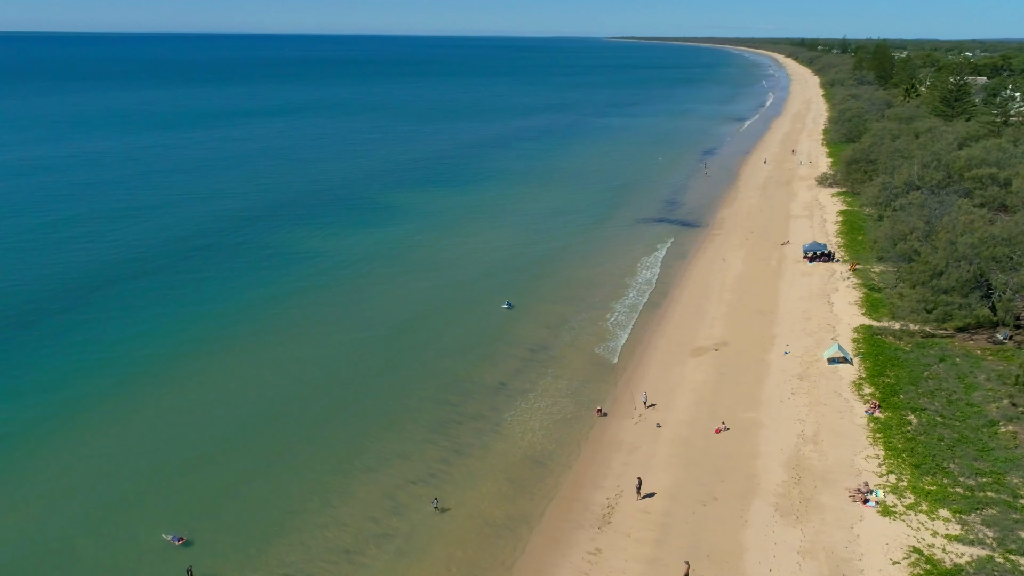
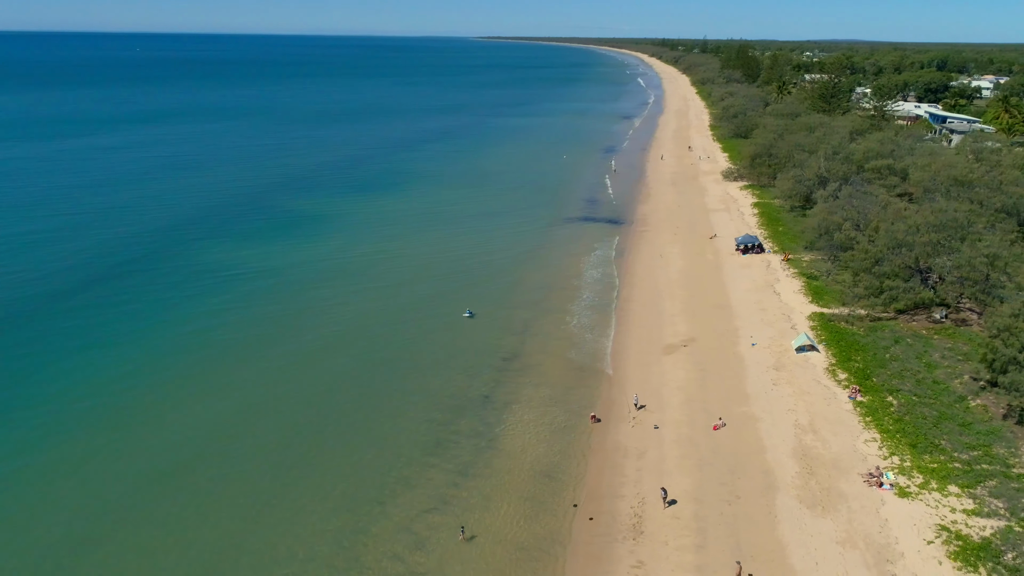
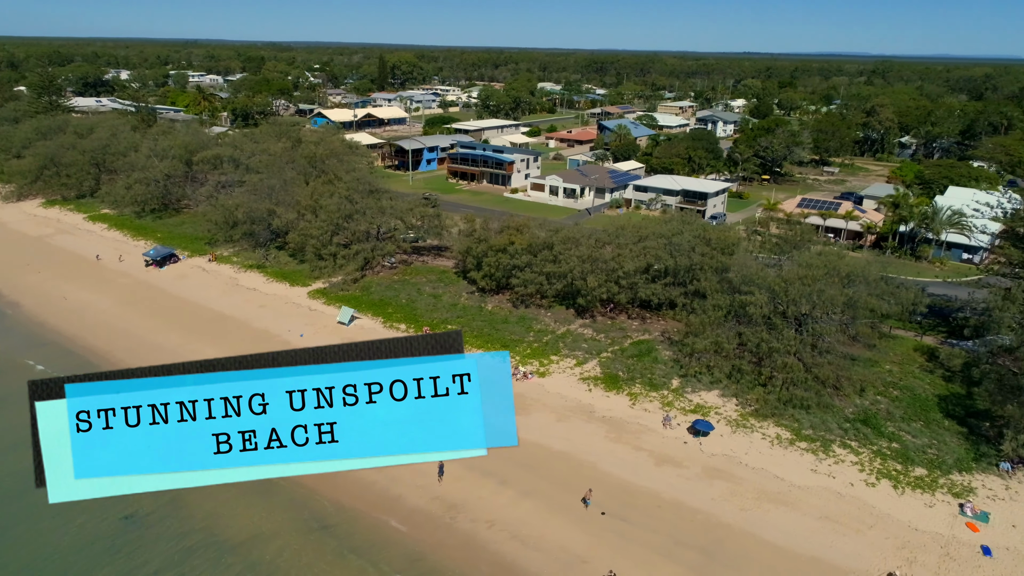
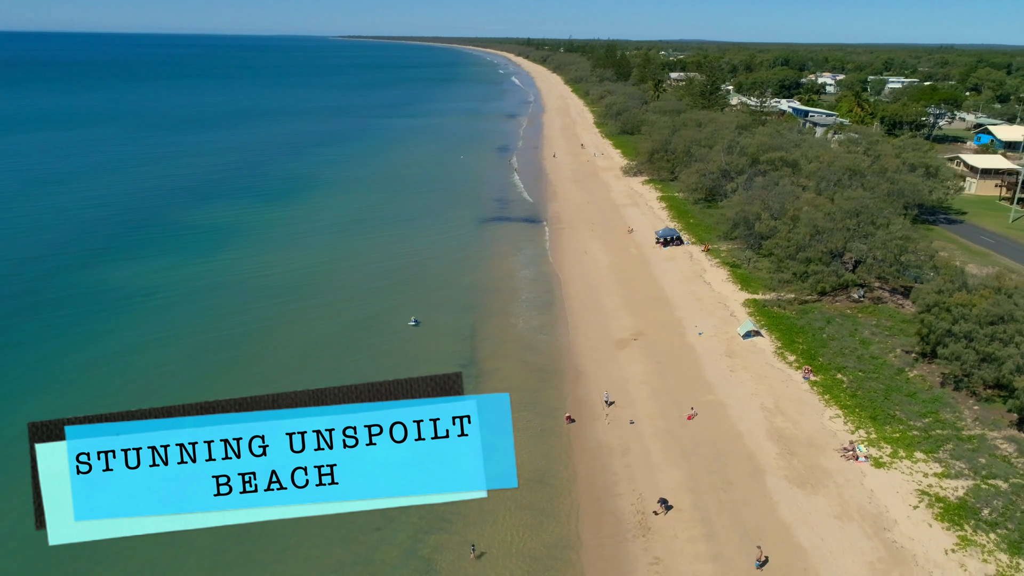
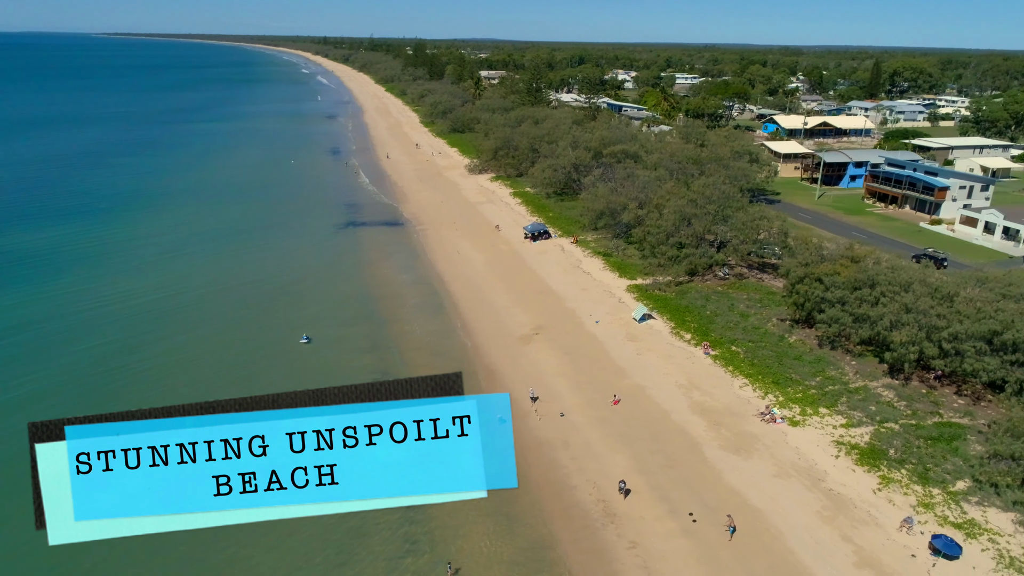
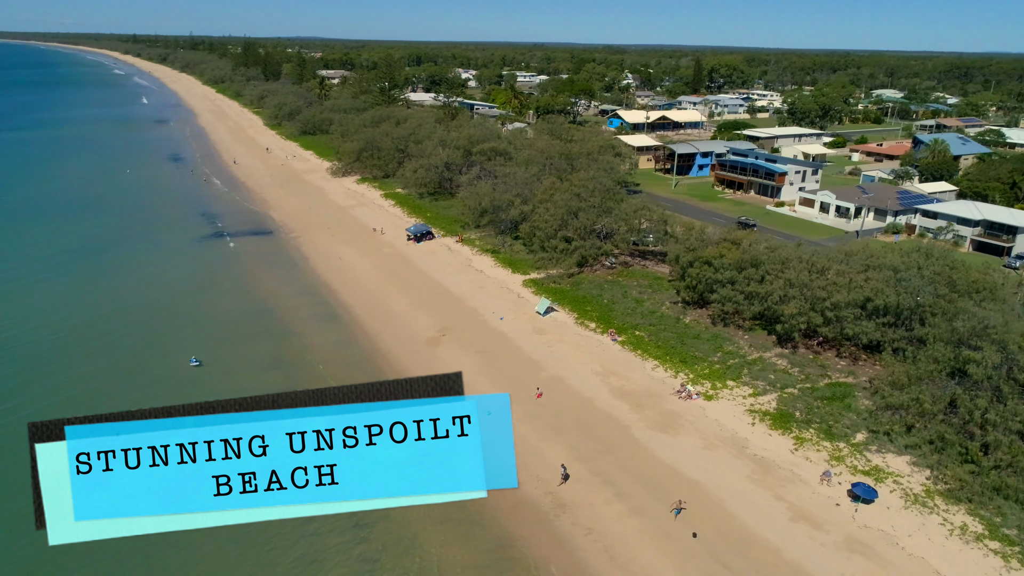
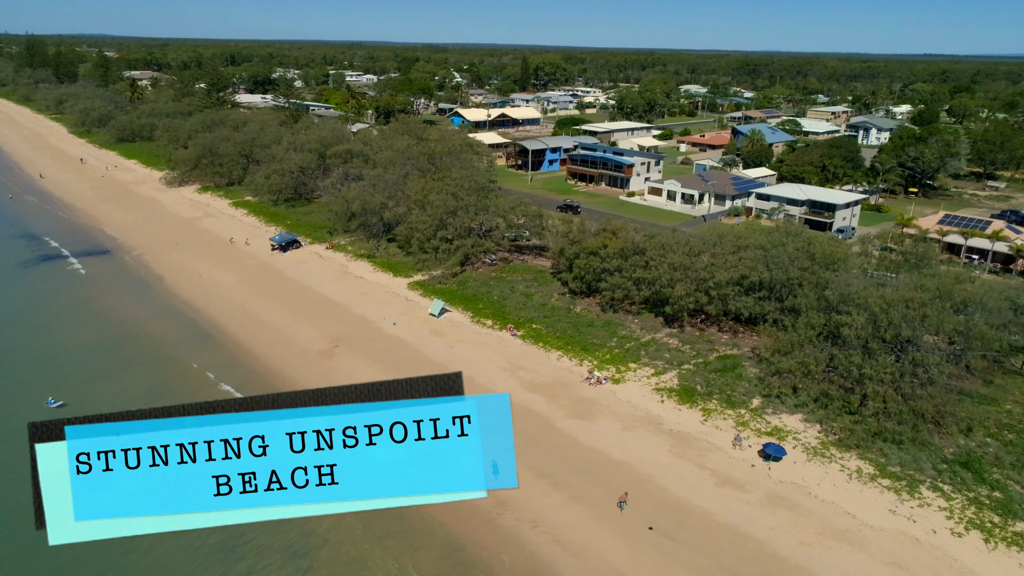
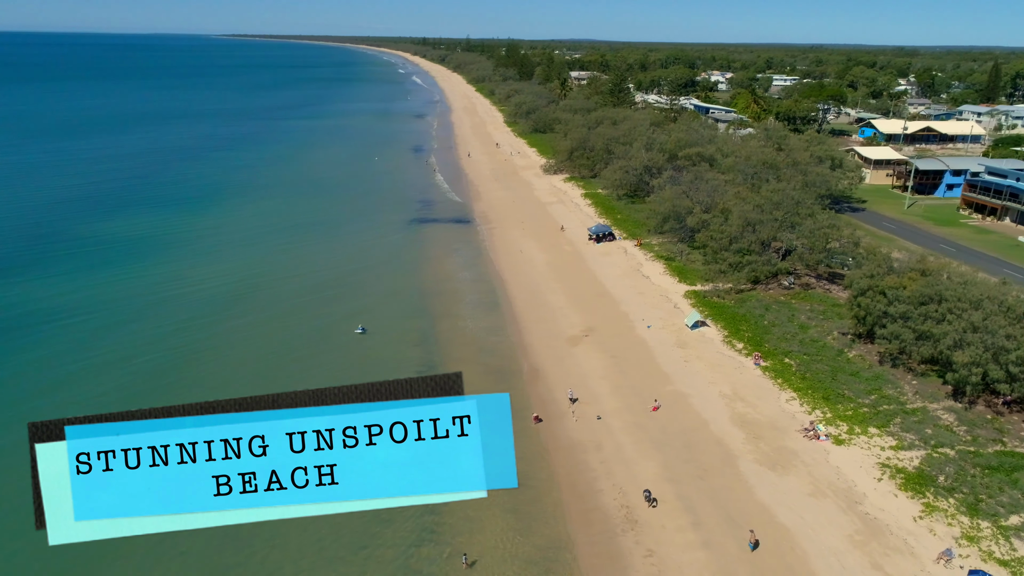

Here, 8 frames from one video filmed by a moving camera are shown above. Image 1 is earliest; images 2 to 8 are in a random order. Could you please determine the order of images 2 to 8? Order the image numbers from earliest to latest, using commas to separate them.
2, 4, 8, 5, 6, 7, 3
